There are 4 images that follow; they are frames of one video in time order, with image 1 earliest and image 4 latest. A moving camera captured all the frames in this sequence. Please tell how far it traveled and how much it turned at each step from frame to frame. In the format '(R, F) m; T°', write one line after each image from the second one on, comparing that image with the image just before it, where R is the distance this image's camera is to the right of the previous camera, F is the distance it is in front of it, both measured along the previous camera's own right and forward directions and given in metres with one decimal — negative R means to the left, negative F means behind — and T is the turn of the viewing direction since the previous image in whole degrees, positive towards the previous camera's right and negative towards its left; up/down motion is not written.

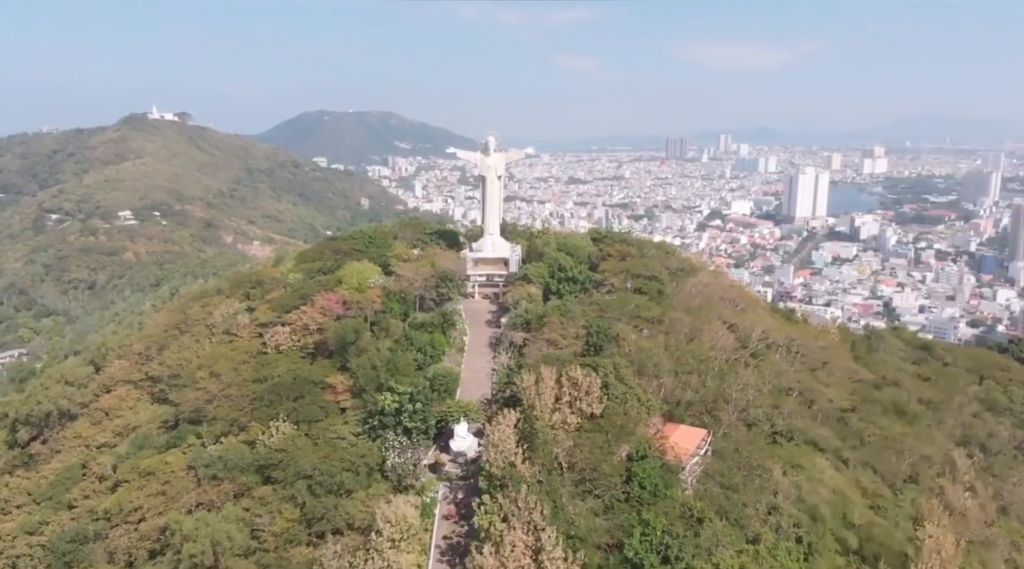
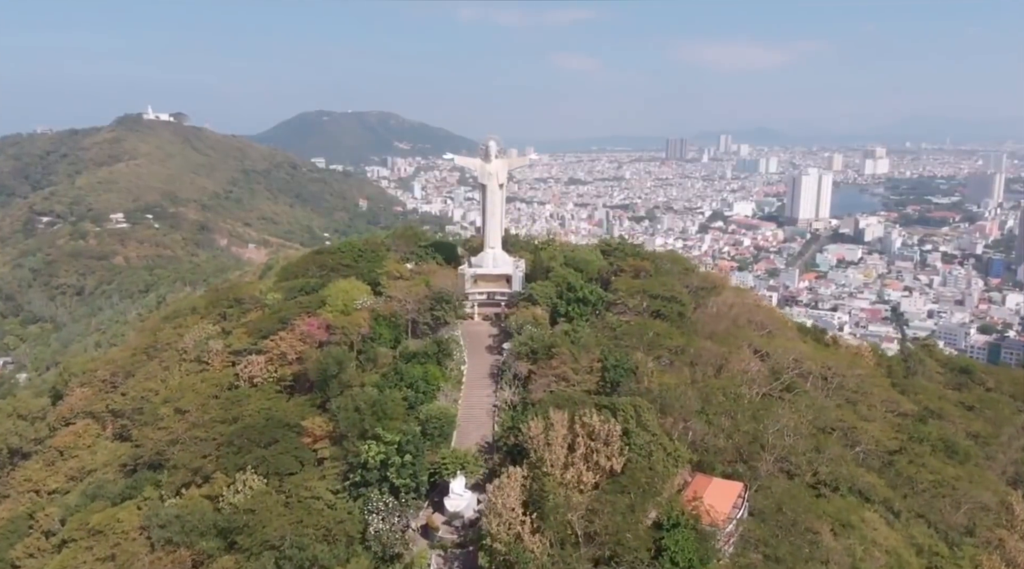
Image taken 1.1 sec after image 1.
(-0.1, +2.3) m; 0°
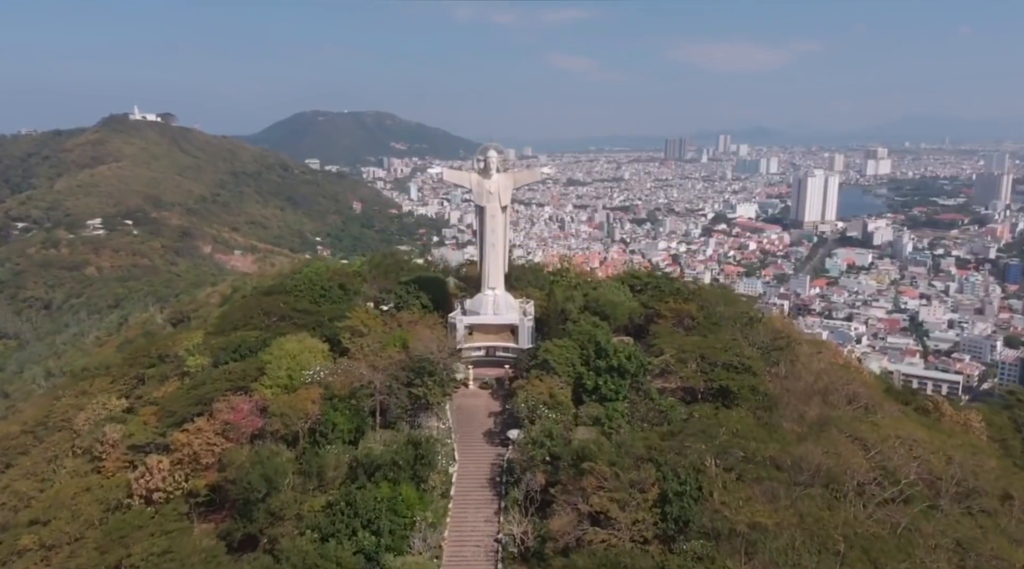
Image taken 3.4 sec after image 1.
(-0.2, +5.4) m; 0°
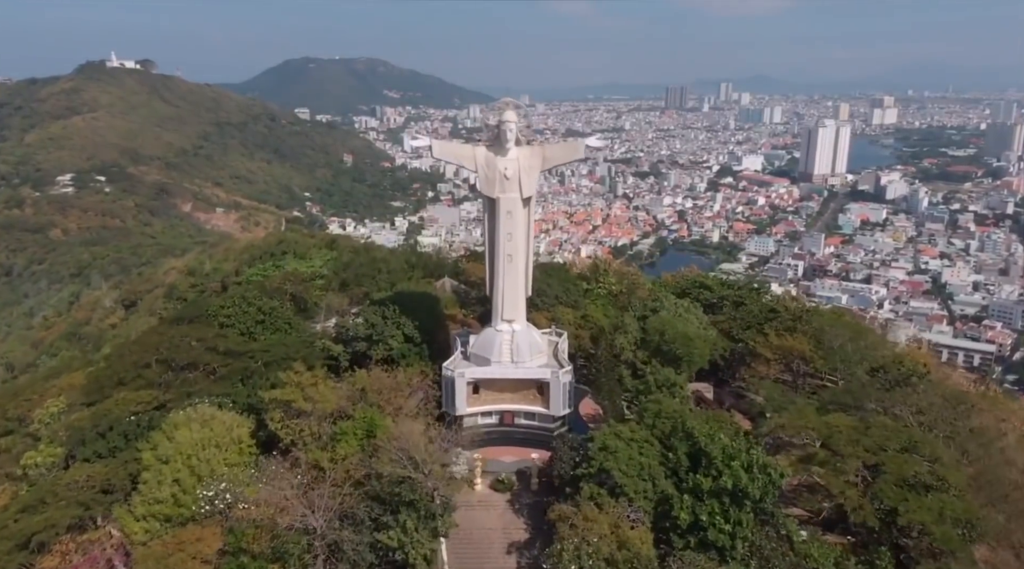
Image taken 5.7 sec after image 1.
(-0.5, +6.1) m; 0°
